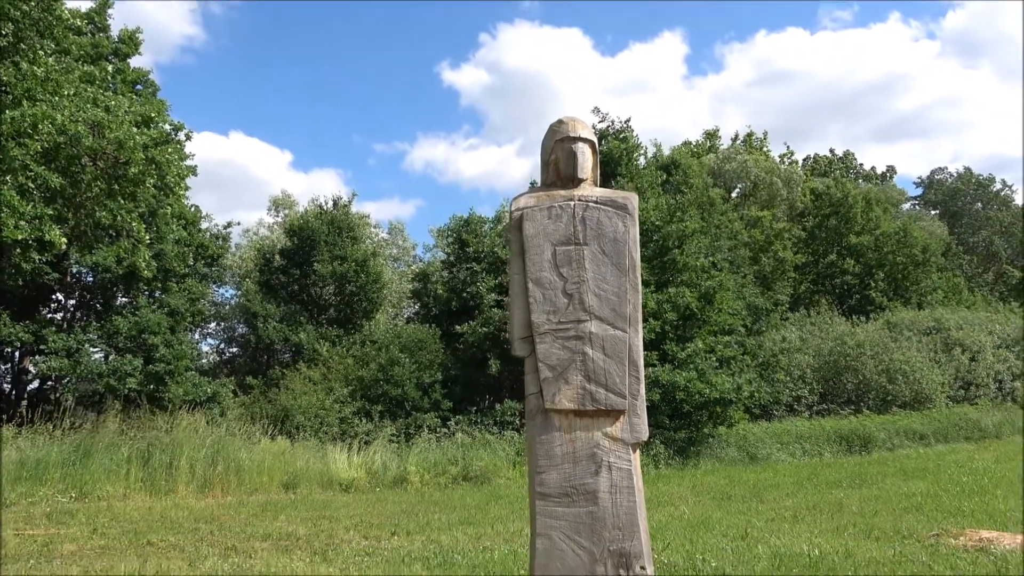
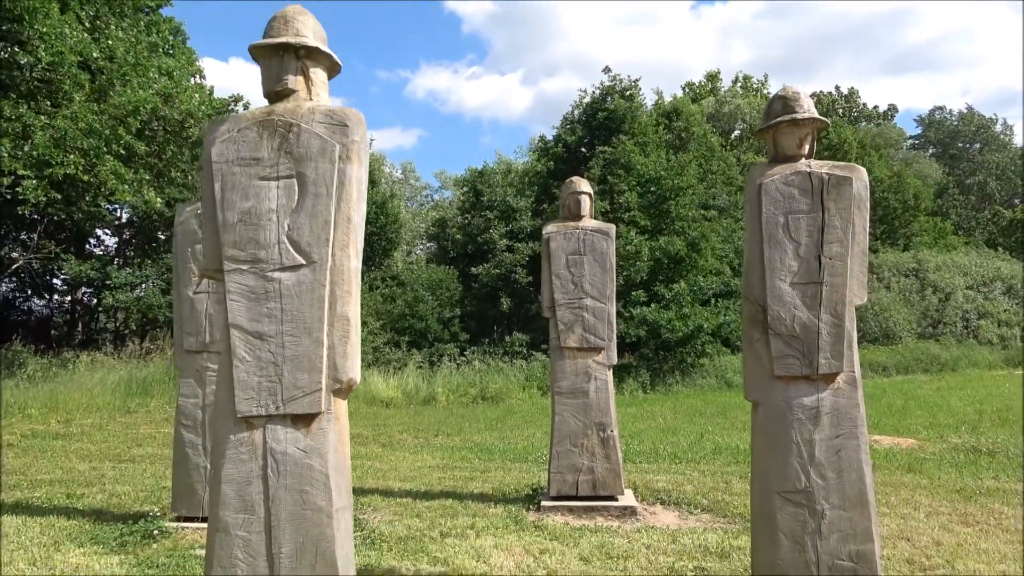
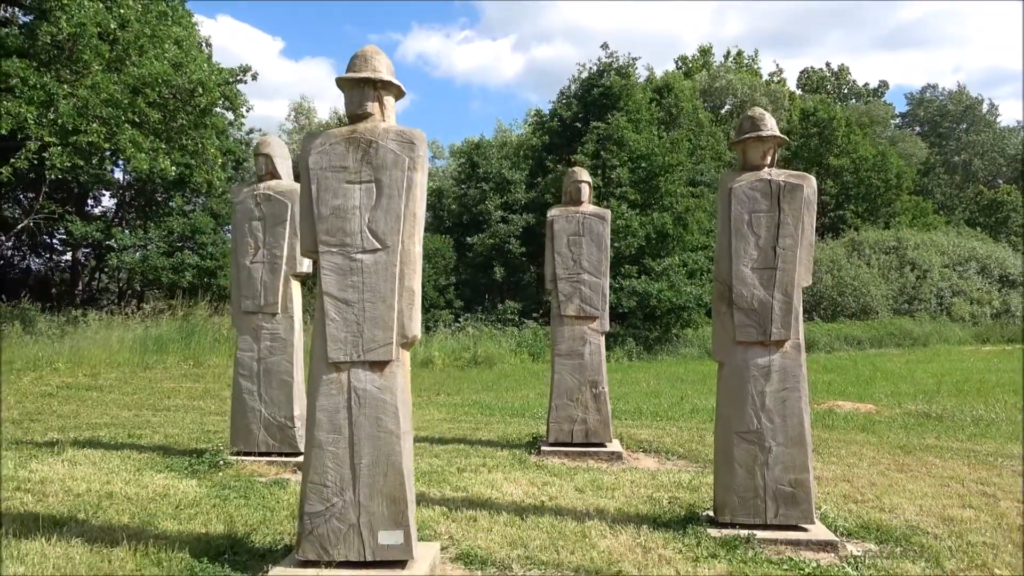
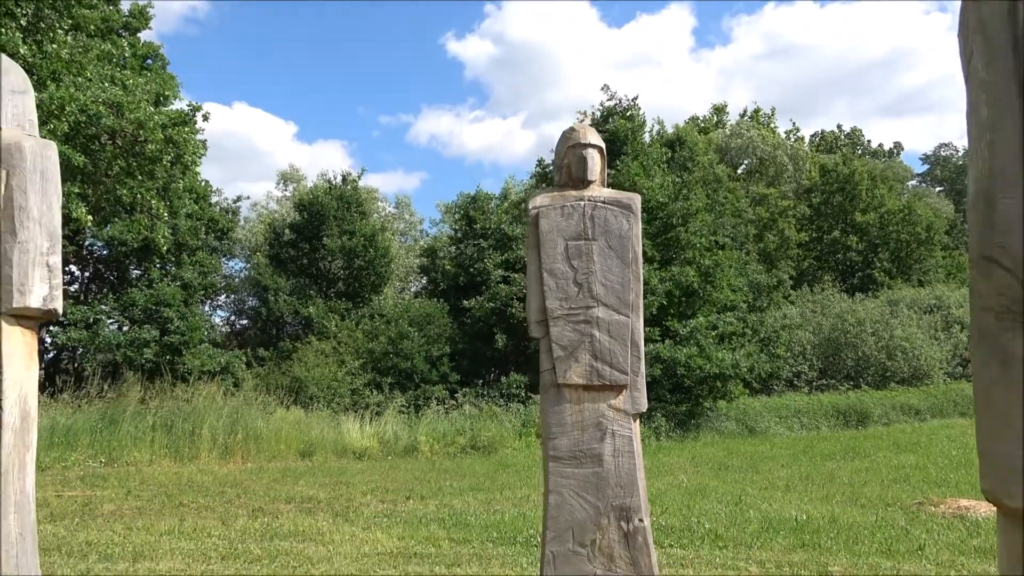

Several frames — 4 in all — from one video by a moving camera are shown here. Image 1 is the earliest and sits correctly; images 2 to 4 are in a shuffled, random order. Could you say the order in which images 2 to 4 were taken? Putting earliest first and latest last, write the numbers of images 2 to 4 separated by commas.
4, 2, 3
